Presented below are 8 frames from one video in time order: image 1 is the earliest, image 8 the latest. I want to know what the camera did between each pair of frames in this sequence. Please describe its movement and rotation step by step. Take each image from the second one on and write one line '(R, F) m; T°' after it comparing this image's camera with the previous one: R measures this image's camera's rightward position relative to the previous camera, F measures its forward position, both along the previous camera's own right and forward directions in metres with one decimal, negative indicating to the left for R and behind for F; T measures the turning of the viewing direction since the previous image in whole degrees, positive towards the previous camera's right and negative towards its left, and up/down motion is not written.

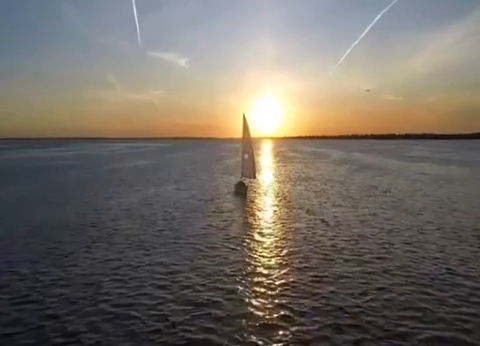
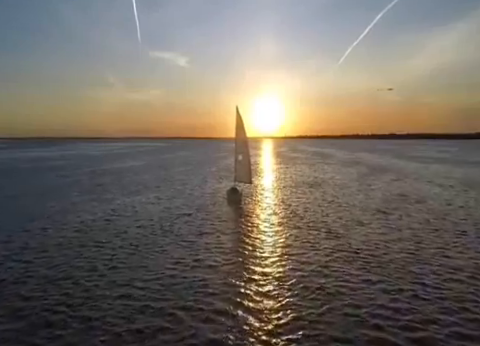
(+0.5, +5.8) m; 0°
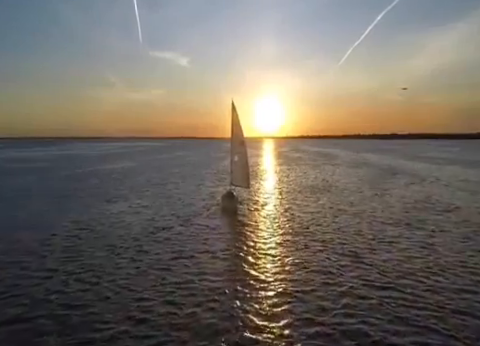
(+0.3, +3.4) m; 0°
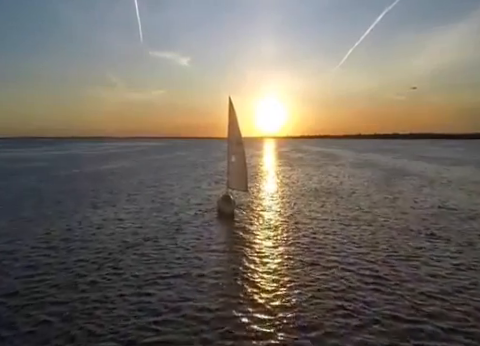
(+0.2, +2.0) m; 0°
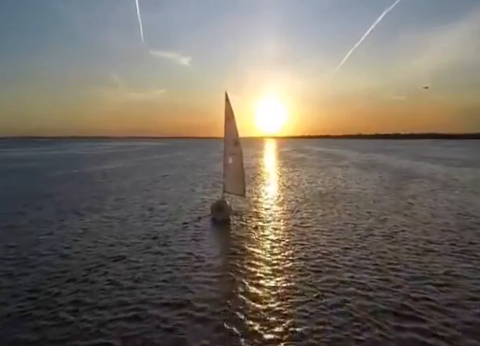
(+0.2, +2.2) m; 0°
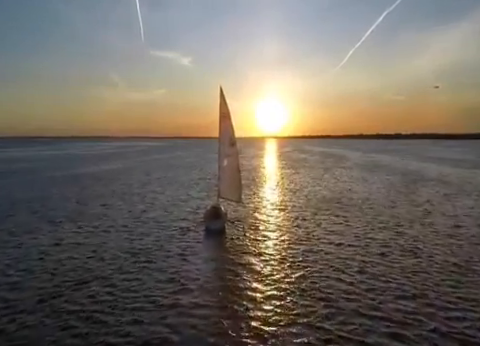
(+0.2, +2.1) m; 0°
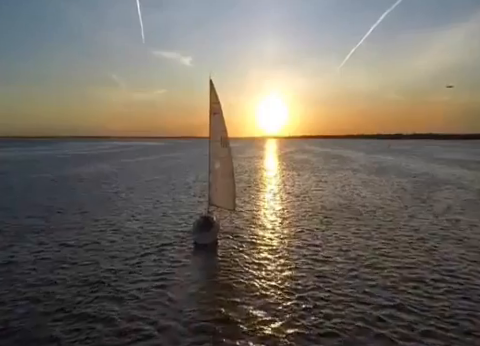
(+0.3, +2.6) m; 0°
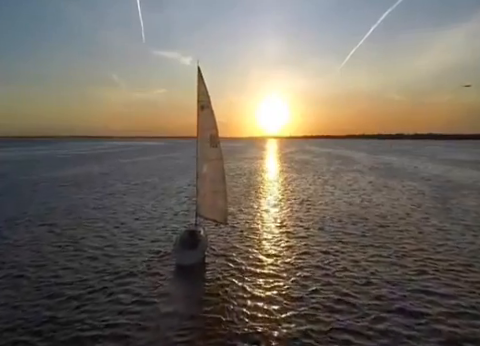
(+0.2, +2.7) m; 0°
